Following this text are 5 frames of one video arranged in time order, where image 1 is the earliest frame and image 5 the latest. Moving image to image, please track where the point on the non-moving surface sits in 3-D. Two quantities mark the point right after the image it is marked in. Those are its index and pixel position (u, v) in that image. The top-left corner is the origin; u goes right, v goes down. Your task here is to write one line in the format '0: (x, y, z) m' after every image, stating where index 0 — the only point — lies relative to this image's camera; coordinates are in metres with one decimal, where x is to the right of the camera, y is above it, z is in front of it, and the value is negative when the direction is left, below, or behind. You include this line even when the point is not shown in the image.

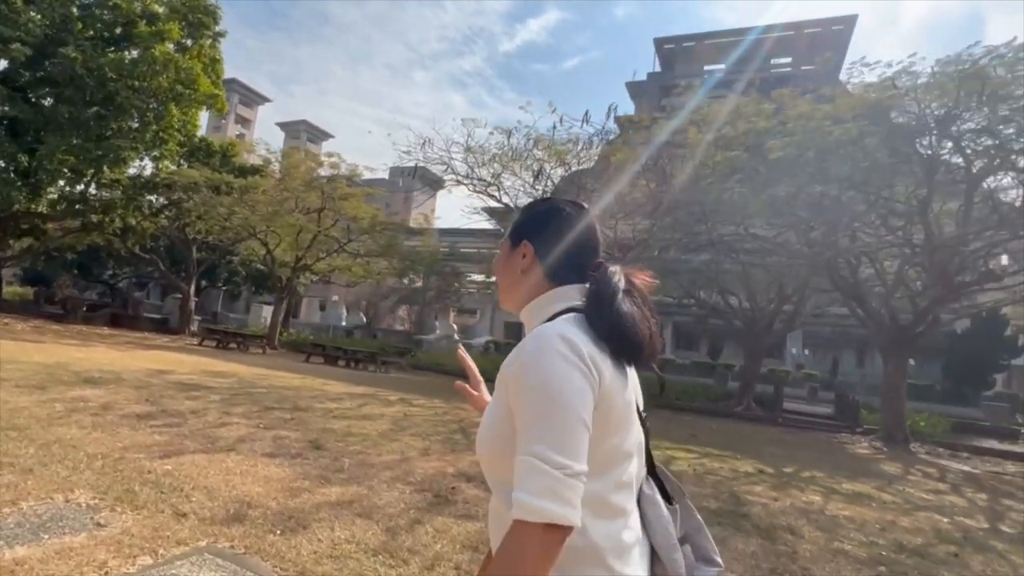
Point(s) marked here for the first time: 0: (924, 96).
0: (+8.8, +3.9, +11.4) m
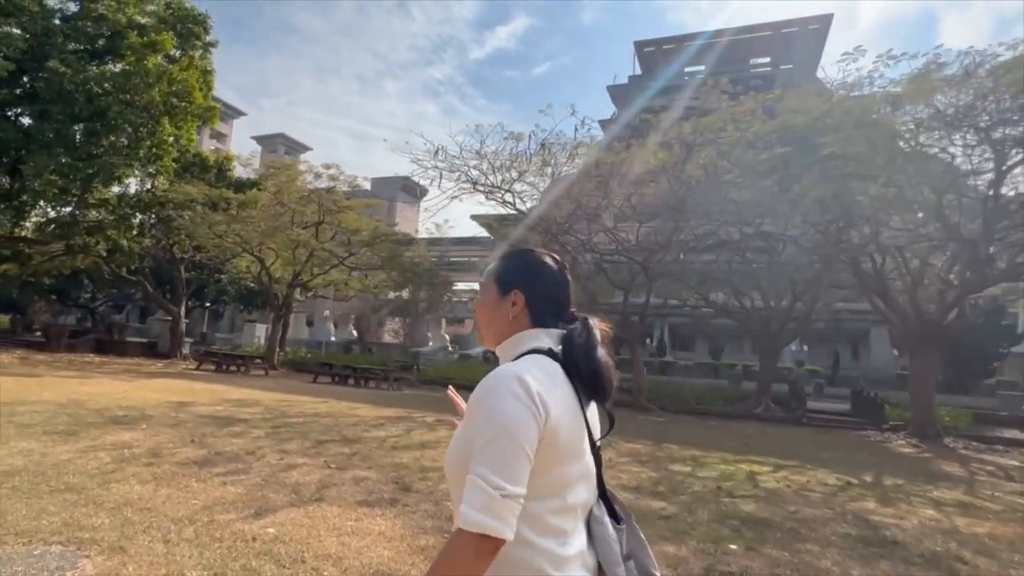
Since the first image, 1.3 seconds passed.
0: (+9.3, +4.1, +11.3) m
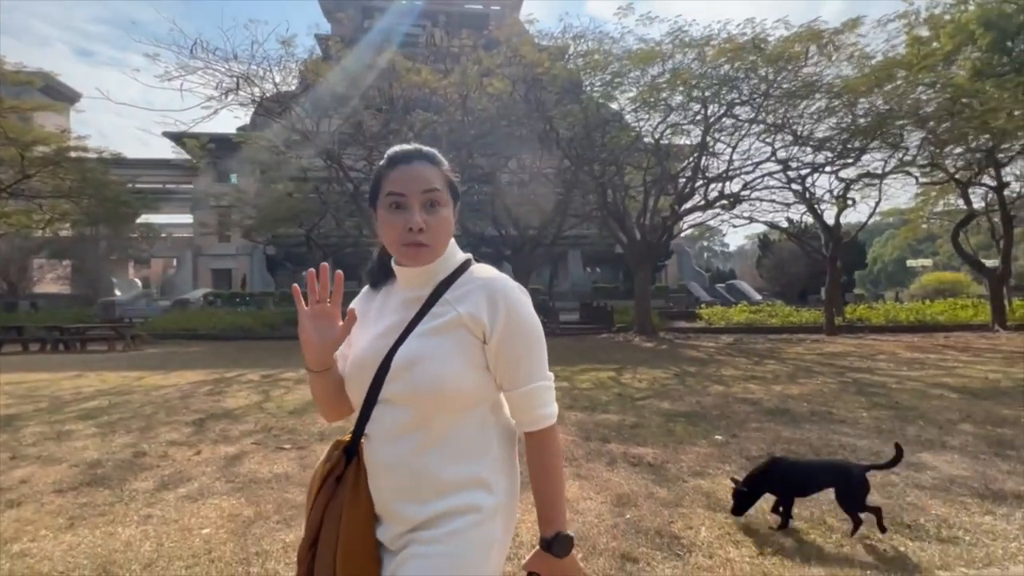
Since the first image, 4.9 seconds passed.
0: (+4.7, +5.9, +14.1) m
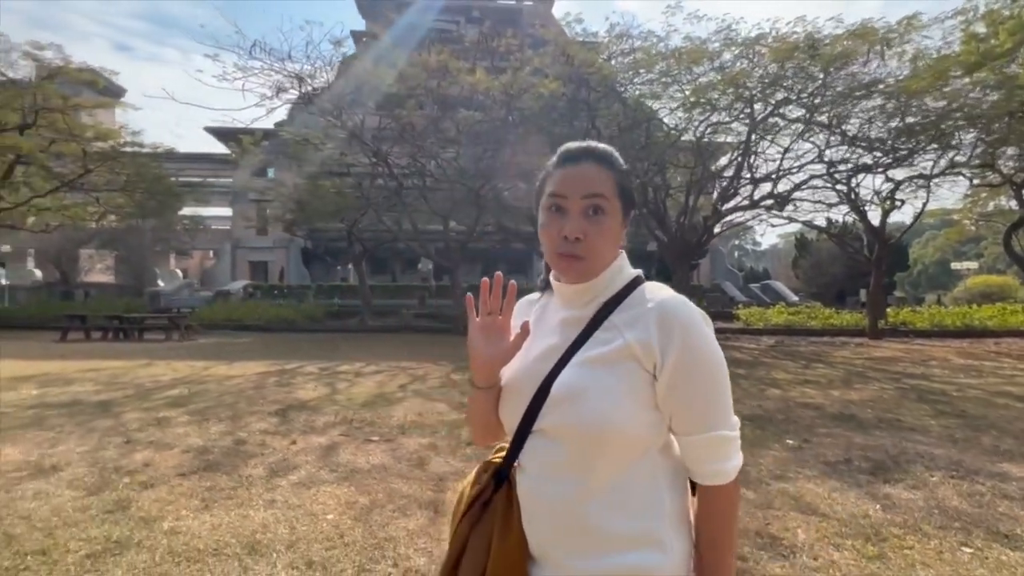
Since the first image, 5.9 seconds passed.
0: (+5.8, +5.9, +13.9) m
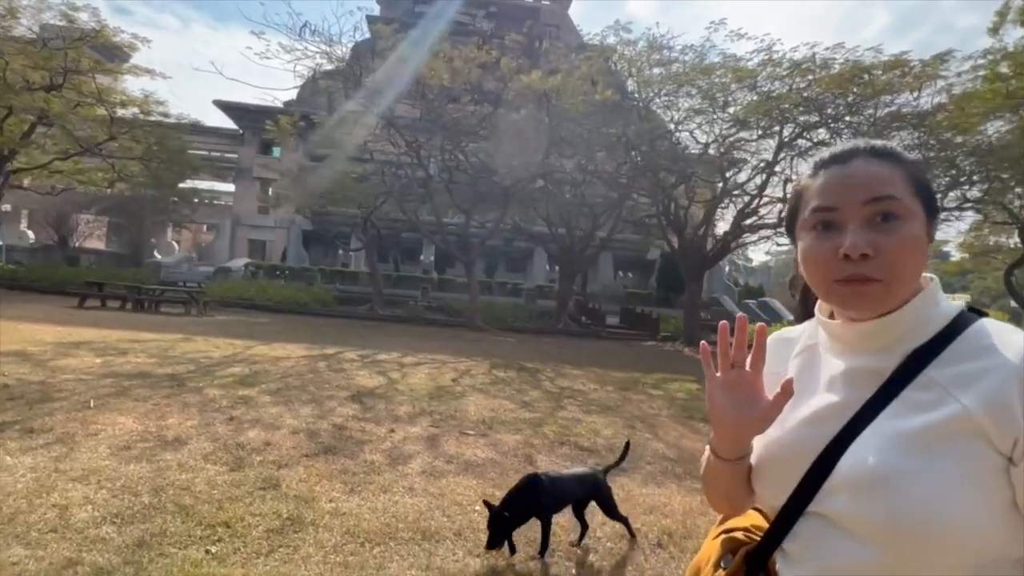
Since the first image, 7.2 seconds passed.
0: (+6.8, +5.4, +14.1) m
